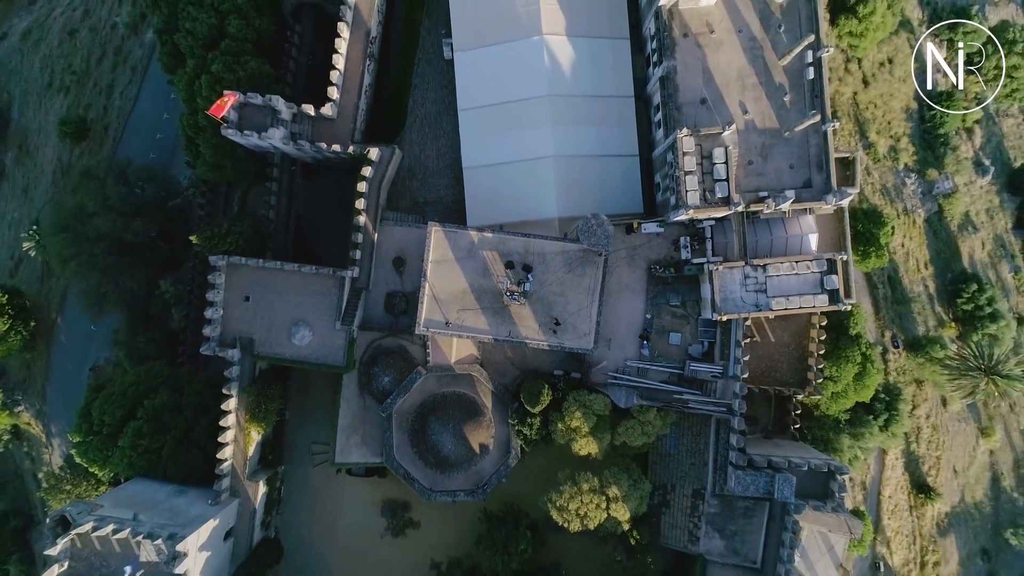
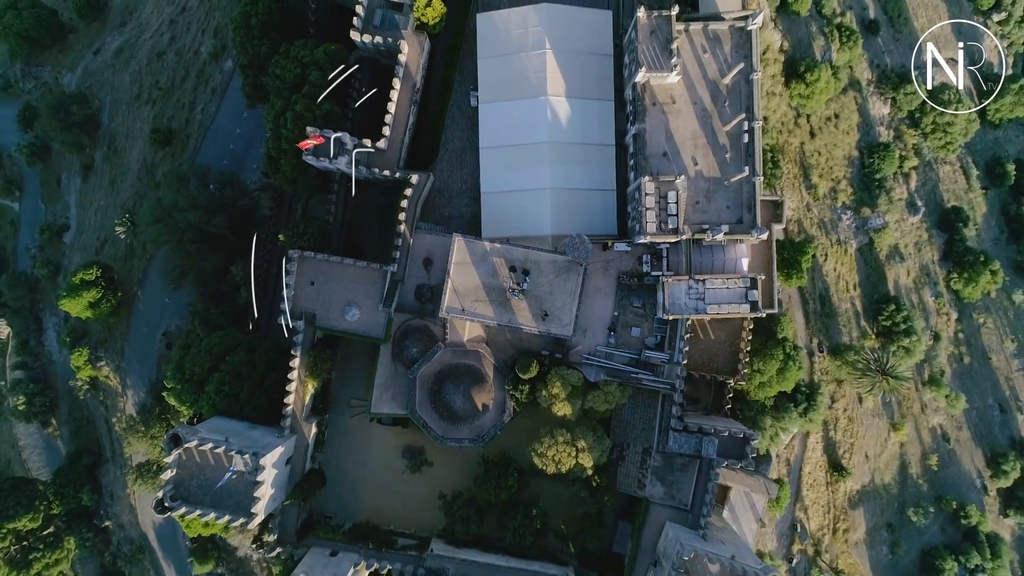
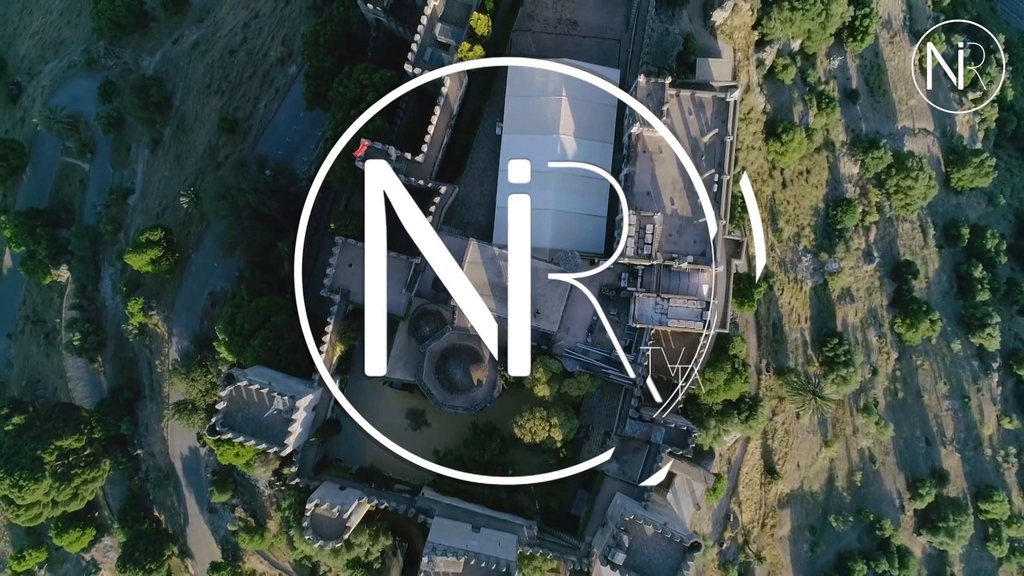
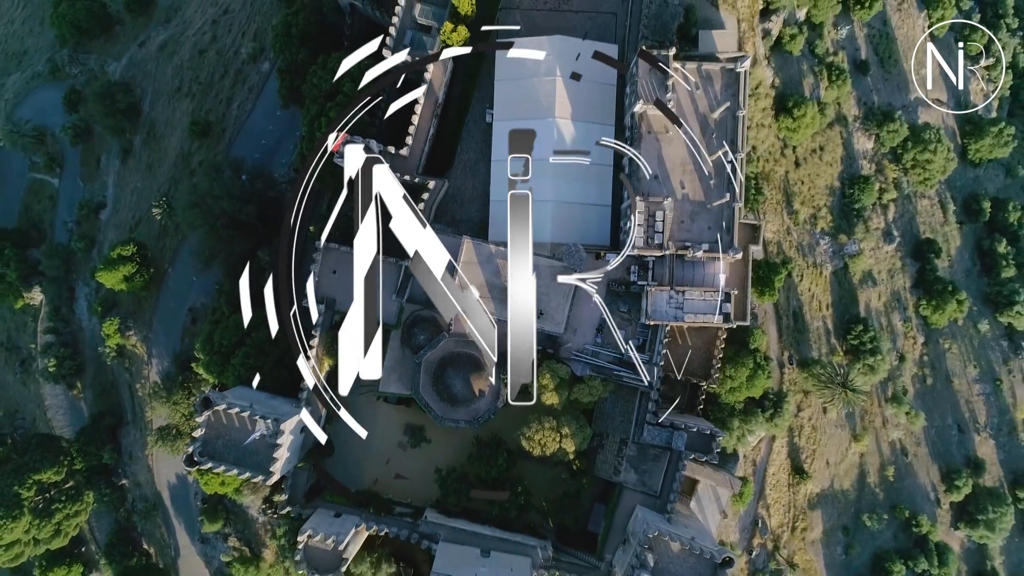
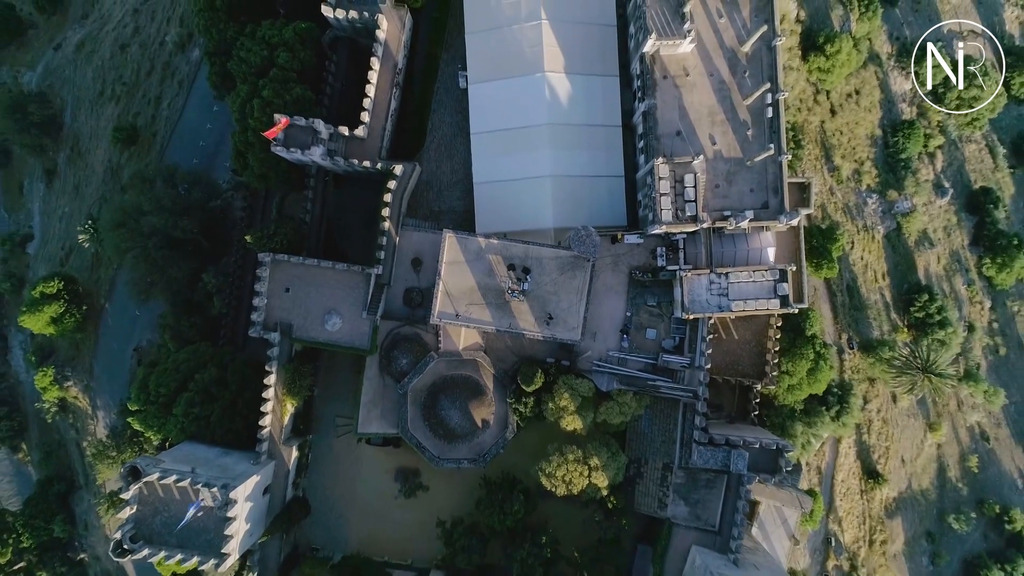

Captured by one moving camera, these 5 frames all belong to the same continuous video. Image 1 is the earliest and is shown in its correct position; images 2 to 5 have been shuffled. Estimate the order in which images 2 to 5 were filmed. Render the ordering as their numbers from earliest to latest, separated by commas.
5, 2, 4, 3
